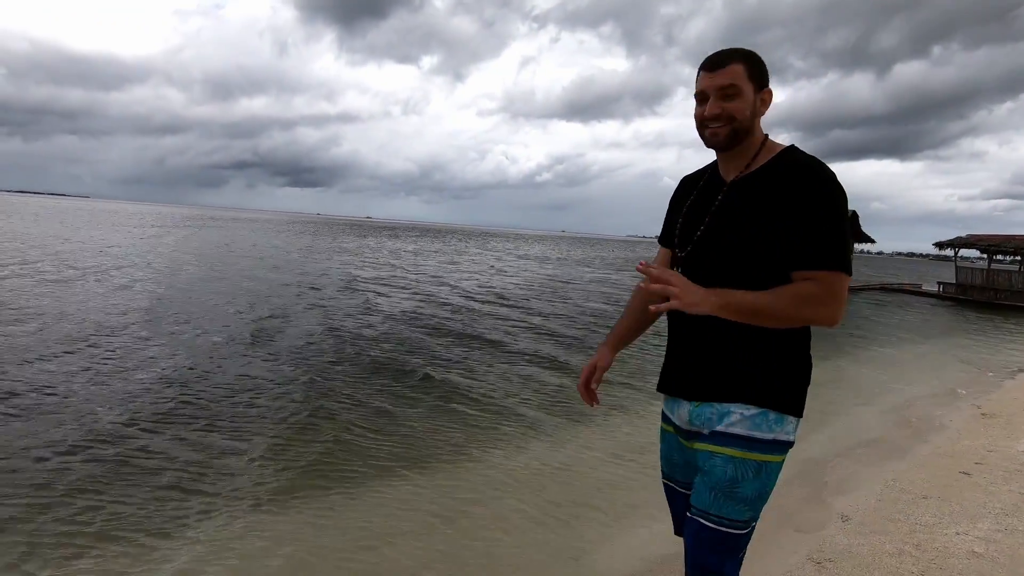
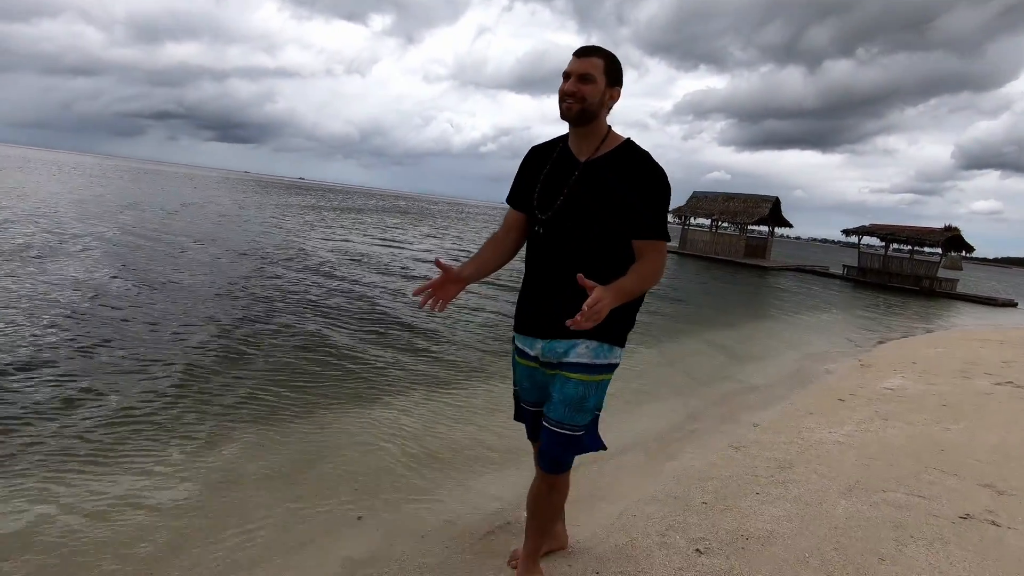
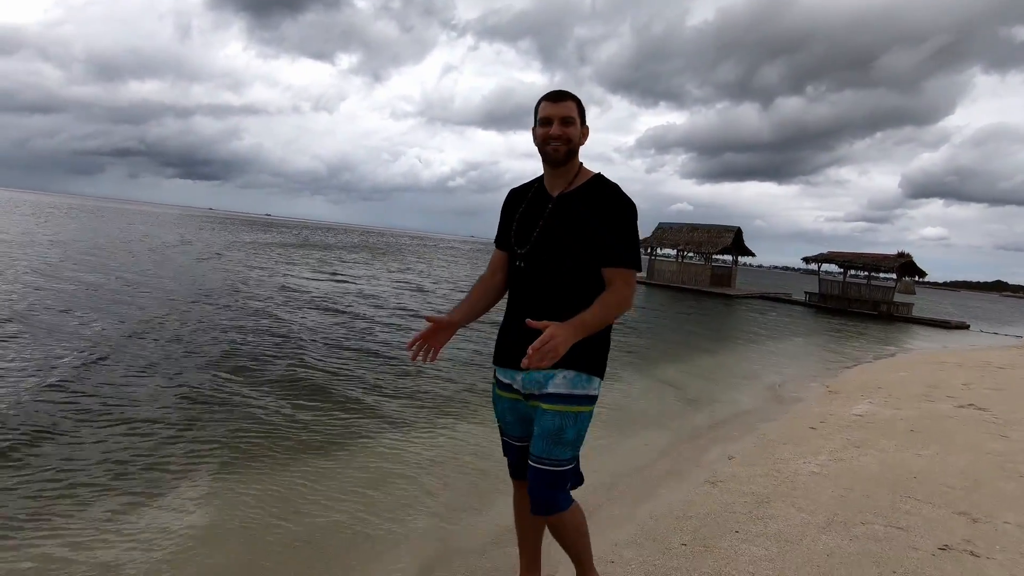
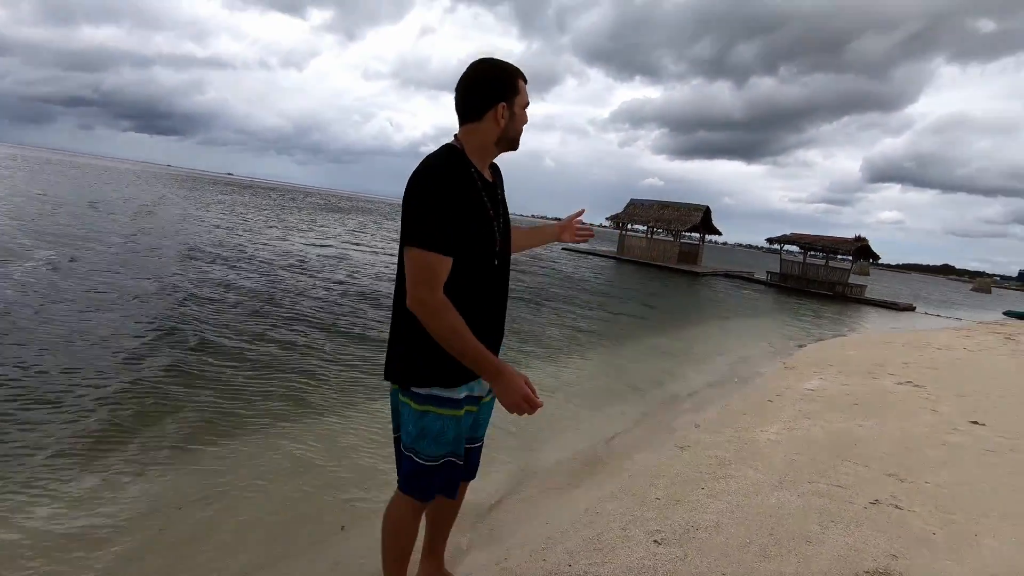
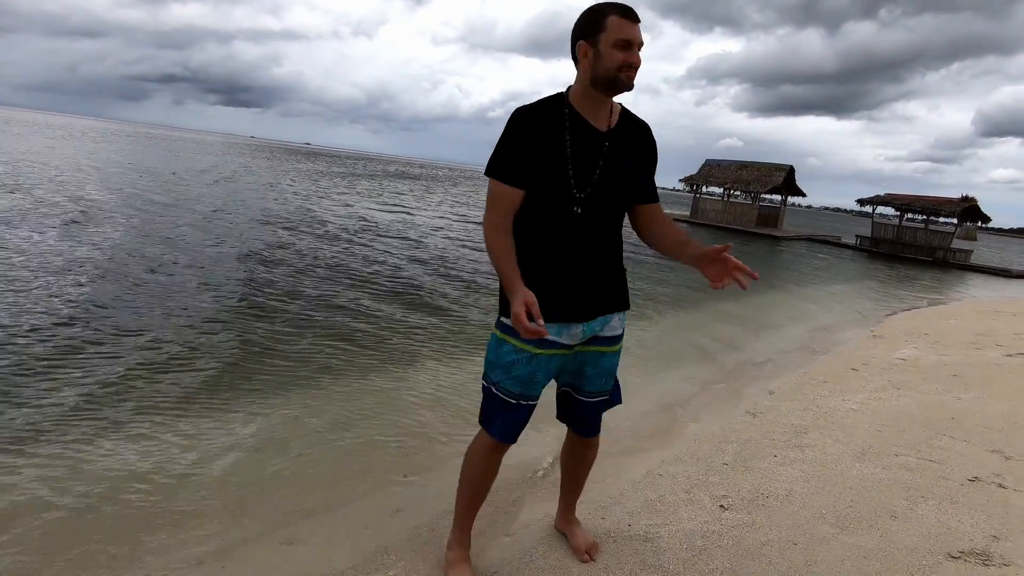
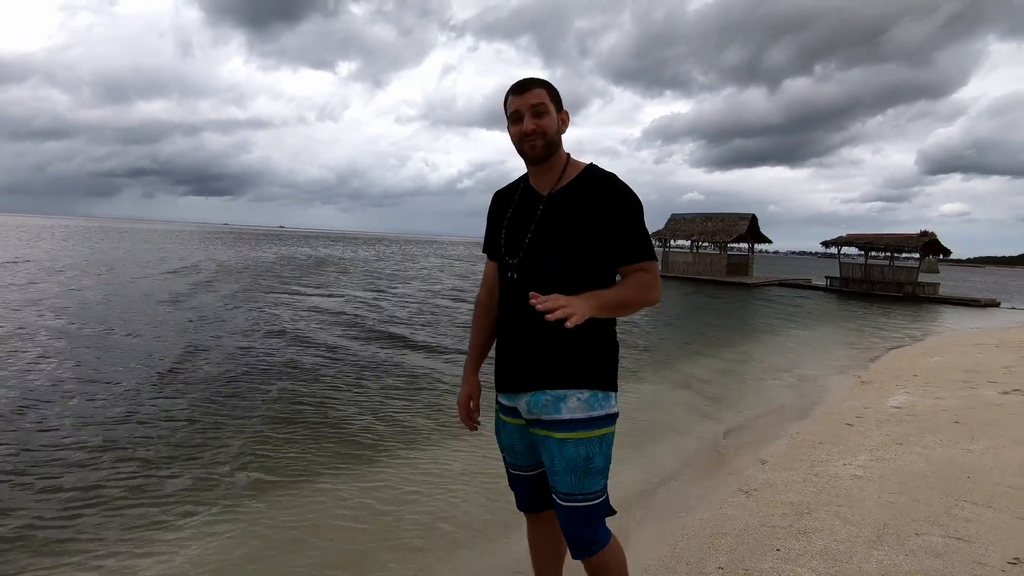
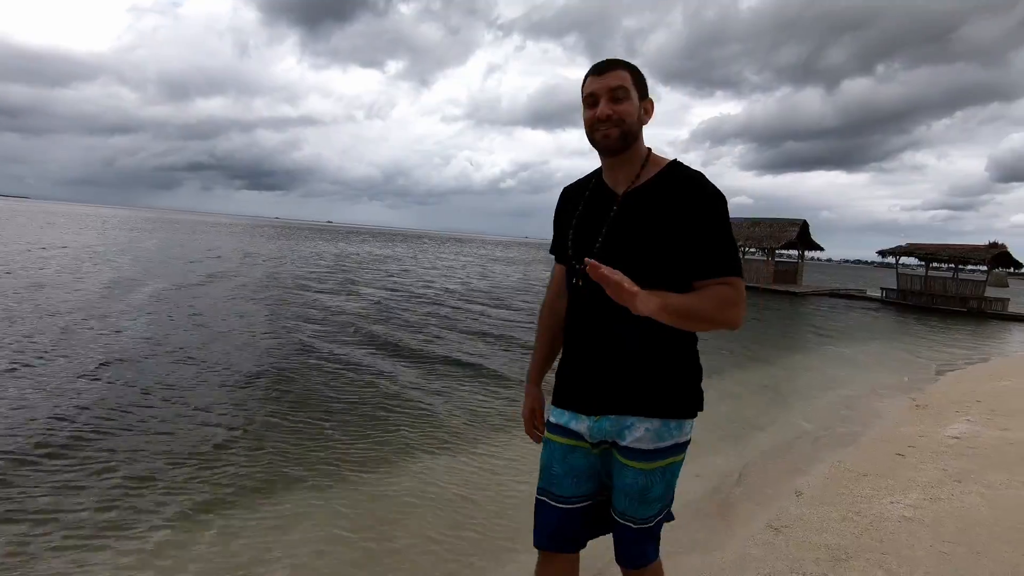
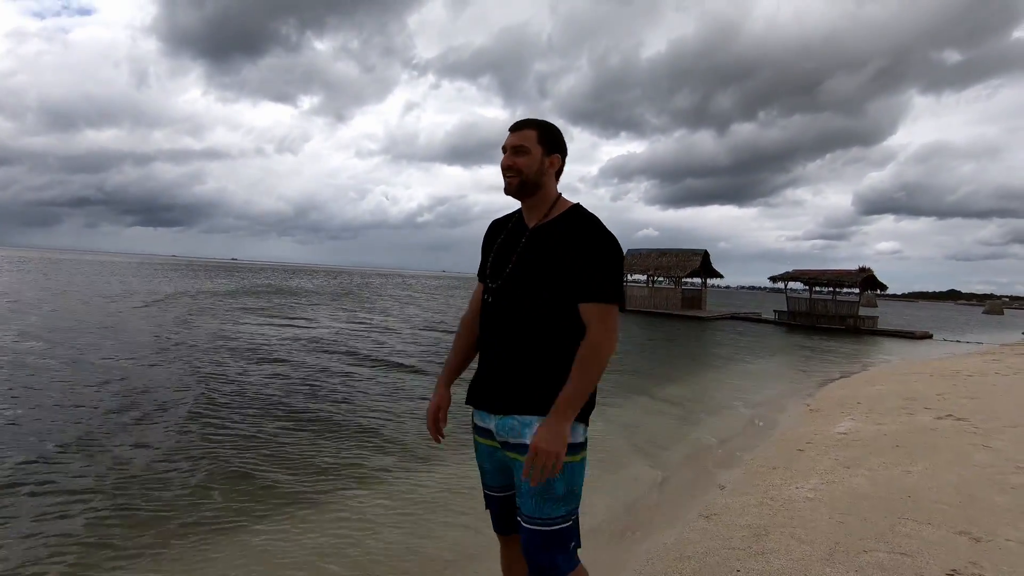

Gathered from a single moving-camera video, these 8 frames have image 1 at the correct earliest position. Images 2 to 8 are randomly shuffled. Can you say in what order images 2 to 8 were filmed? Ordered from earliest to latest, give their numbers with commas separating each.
7, 6, 8, 3, 2, 5, 4
